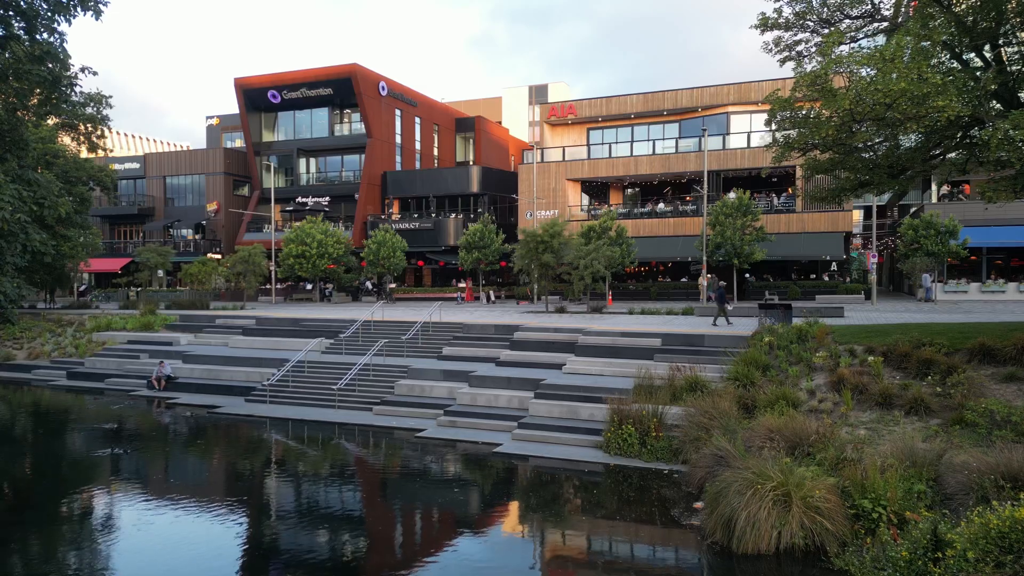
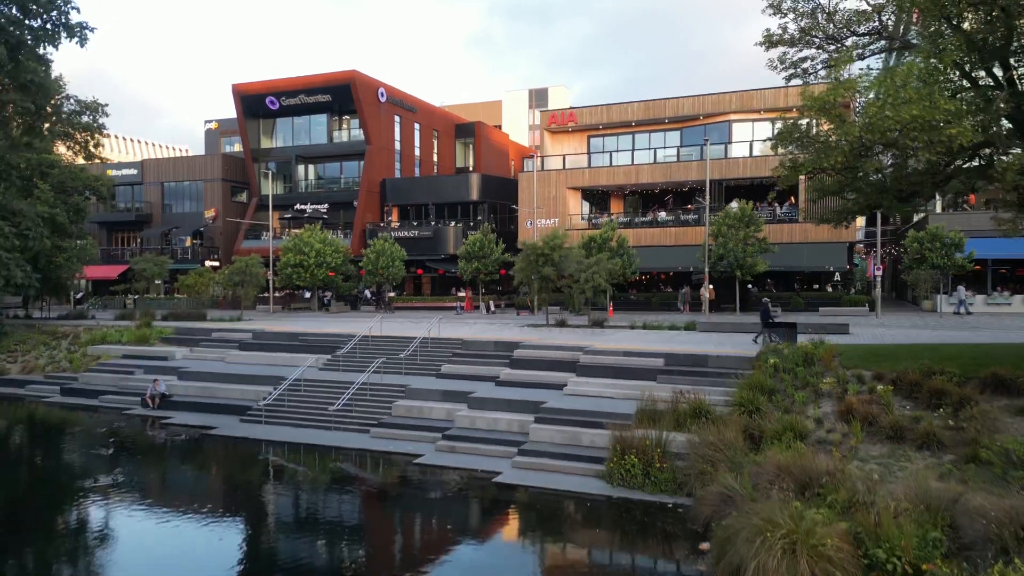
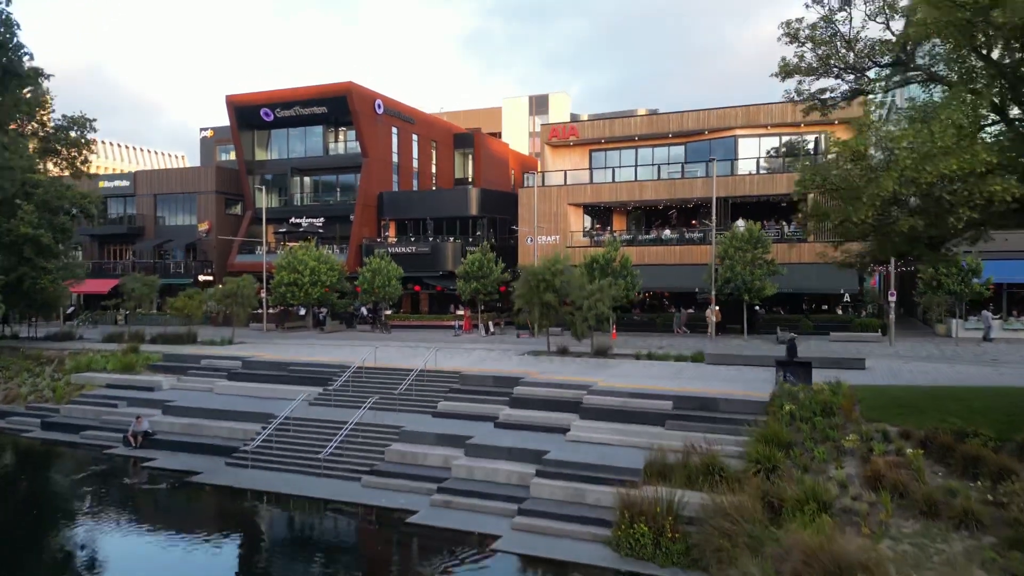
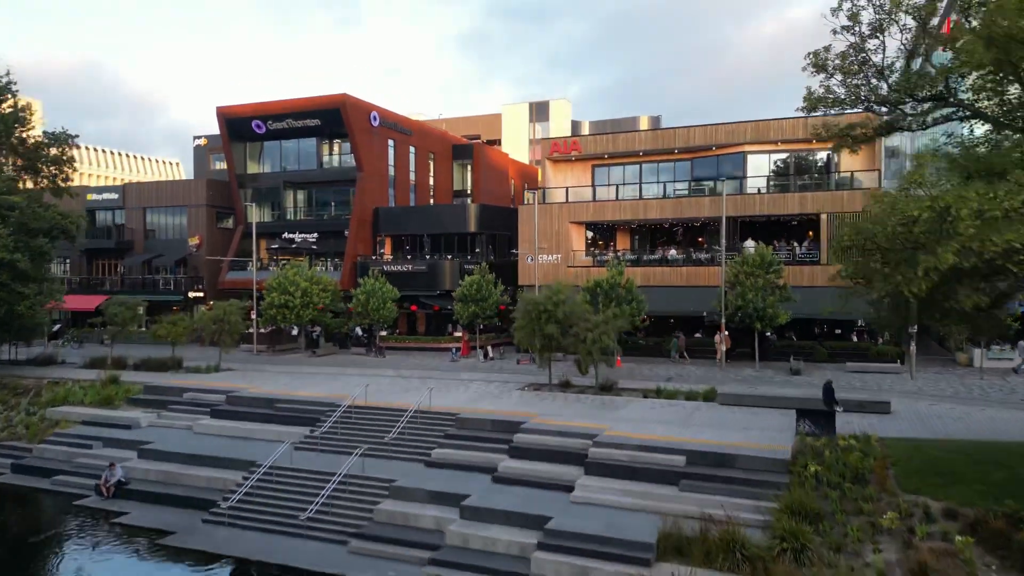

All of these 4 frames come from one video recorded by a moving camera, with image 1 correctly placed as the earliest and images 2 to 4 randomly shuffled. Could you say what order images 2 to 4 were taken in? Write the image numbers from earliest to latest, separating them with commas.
2, 3, 4
